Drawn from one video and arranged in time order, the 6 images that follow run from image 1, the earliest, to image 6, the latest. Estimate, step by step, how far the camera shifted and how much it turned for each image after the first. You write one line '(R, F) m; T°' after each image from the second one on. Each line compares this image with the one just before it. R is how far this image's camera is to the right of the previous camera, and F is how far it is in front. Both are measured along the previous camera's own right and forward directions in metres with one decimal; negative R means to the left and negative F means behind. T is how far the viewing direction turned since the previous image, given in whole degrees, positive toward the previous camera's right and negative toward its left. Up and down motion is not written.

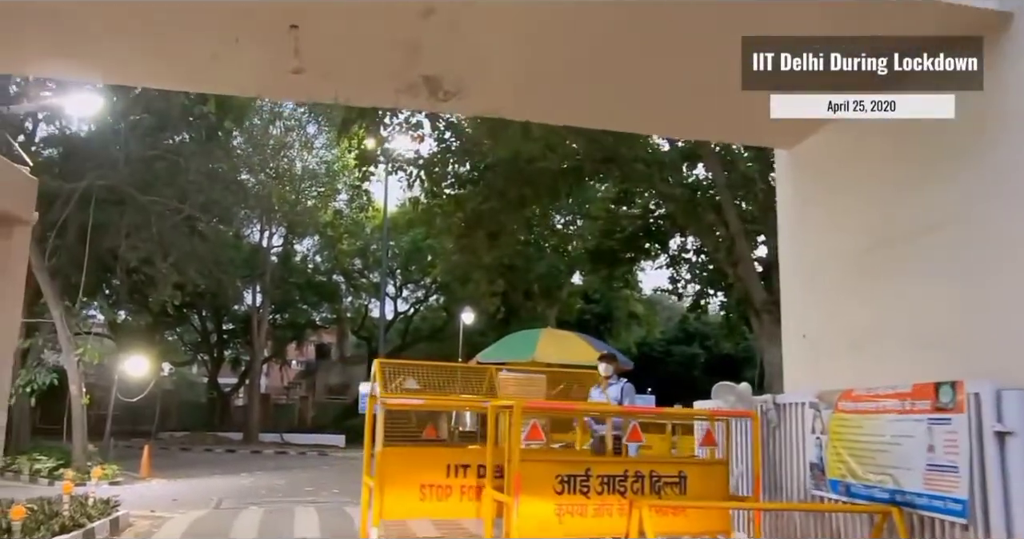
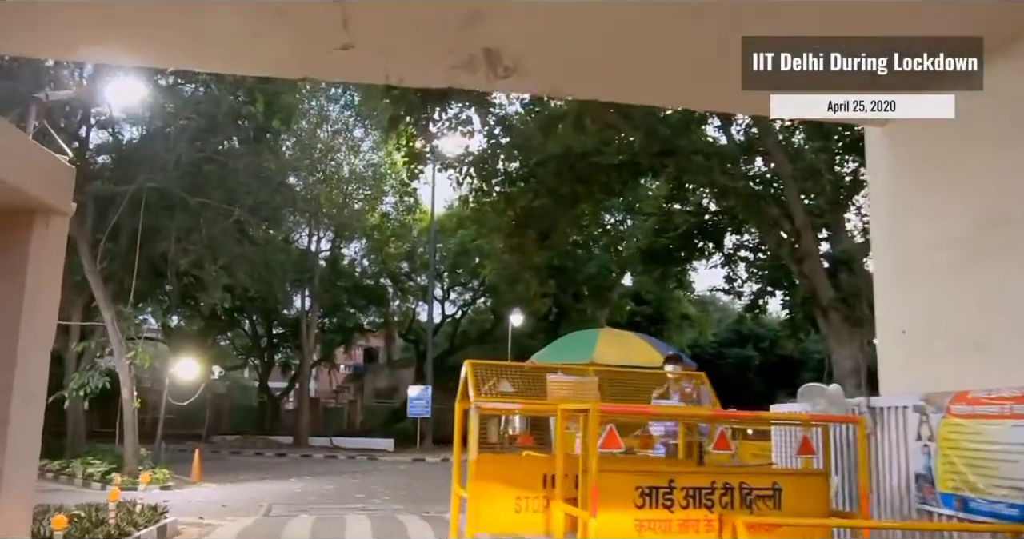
(-0.1, +0.4) m; -3°
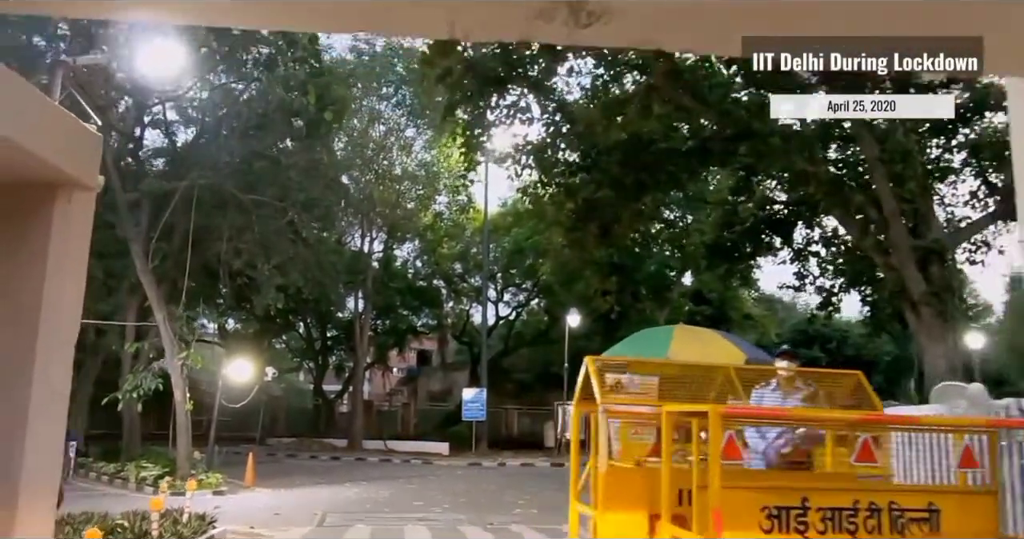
(-0.2, +0.6) m; -4°
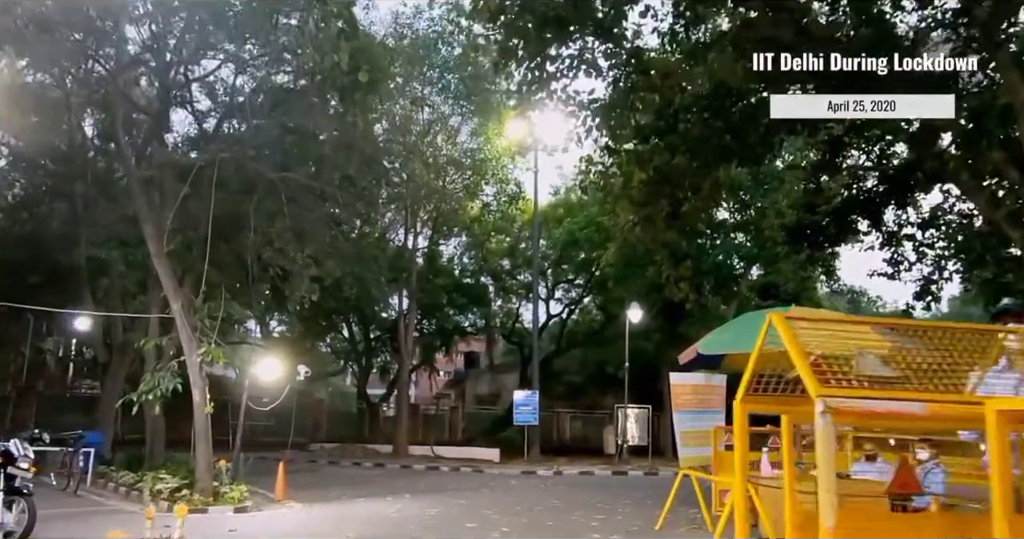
(-0.3, +1.7) m; -3°
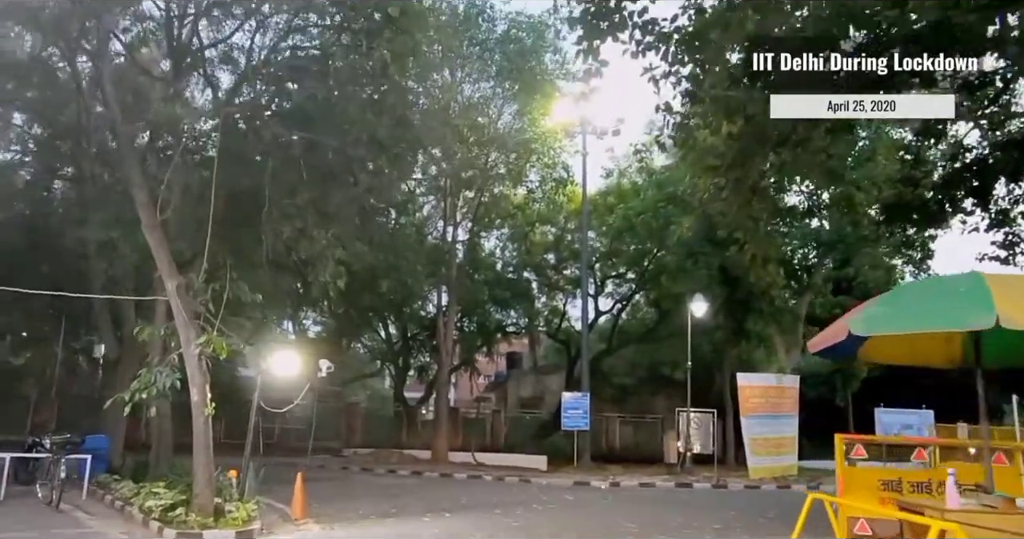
(-0.3, +1.9) m; -3°
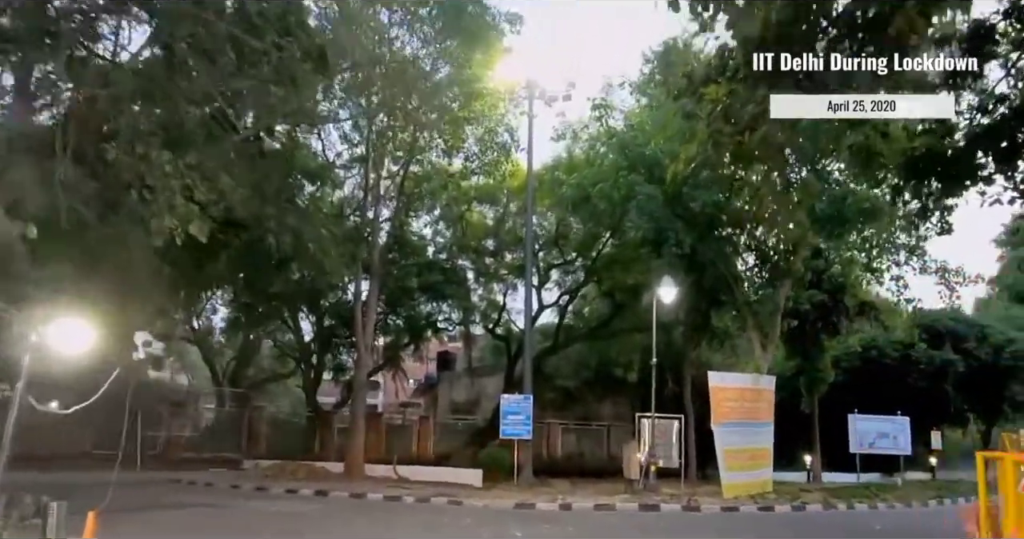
(+0.1, +3.3) m; +5°
